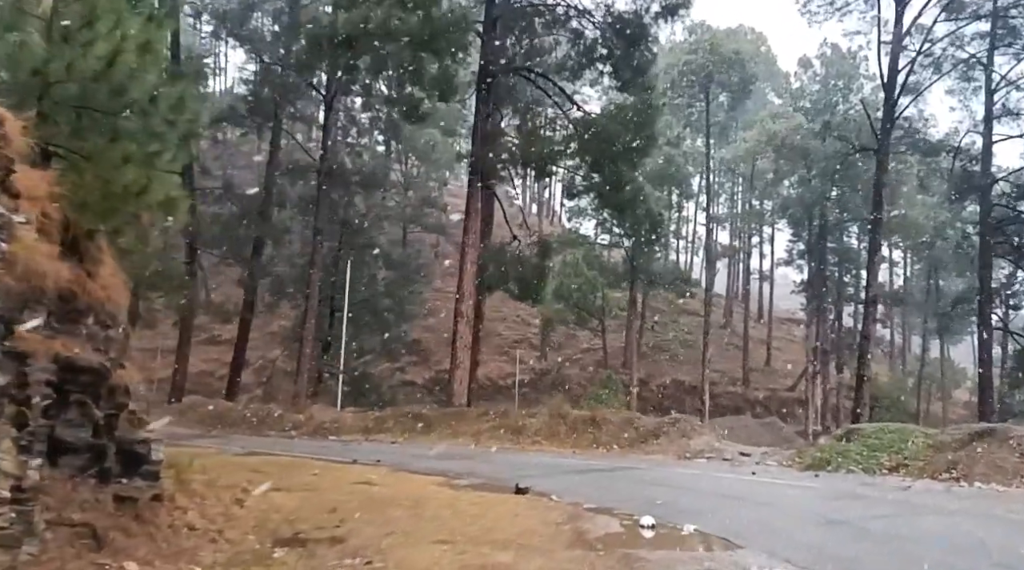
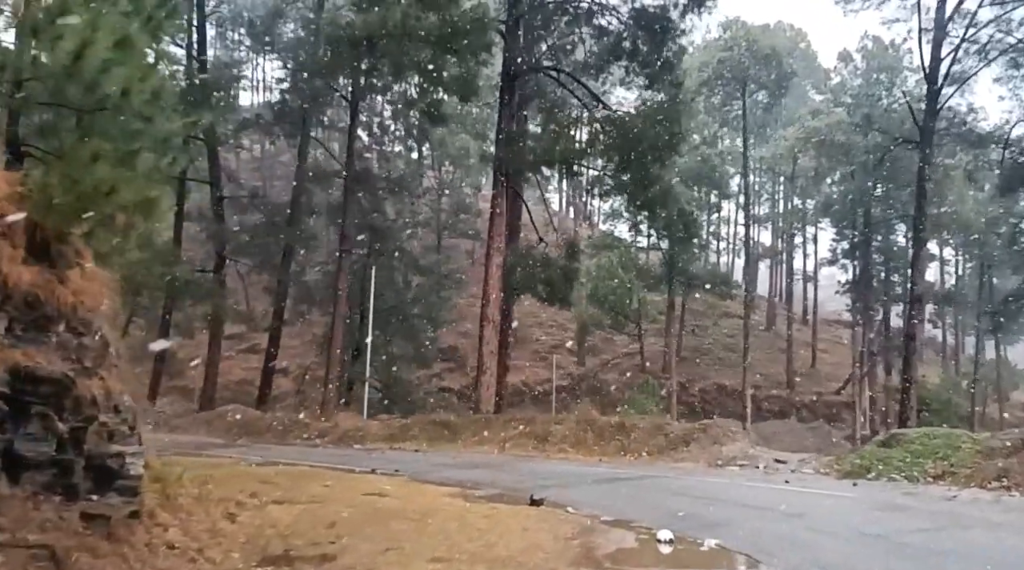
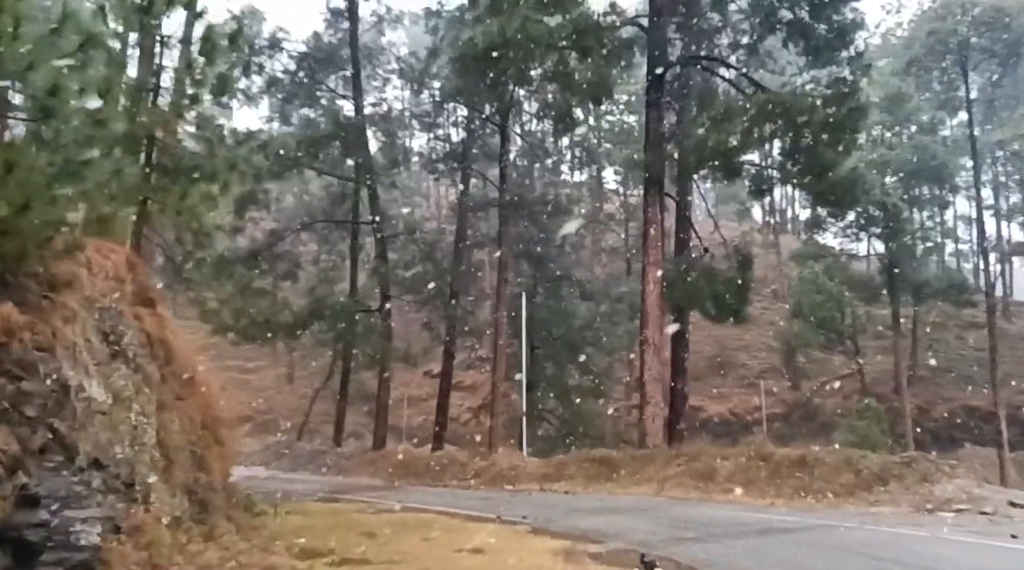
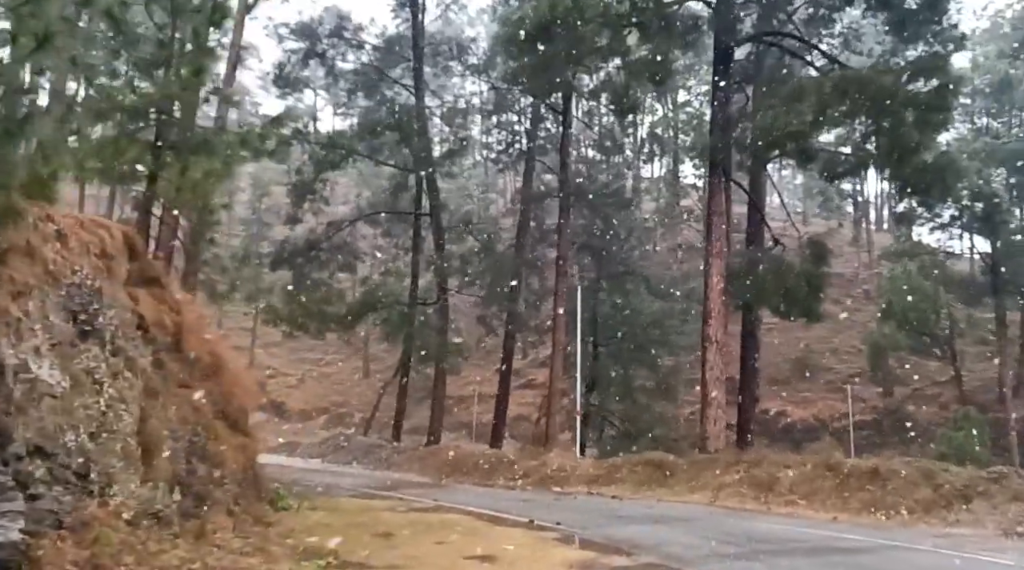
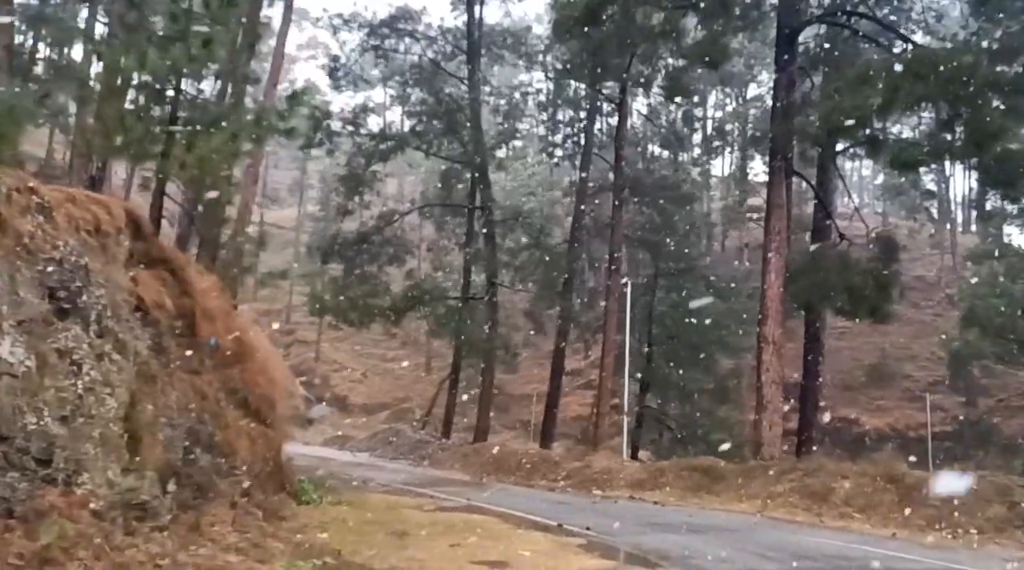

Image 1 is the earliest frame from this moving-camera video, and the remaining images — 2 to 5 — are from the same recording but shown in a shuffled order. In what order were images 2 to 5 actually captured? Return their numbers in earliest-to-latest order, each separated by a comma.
2, 3, 4, 5
